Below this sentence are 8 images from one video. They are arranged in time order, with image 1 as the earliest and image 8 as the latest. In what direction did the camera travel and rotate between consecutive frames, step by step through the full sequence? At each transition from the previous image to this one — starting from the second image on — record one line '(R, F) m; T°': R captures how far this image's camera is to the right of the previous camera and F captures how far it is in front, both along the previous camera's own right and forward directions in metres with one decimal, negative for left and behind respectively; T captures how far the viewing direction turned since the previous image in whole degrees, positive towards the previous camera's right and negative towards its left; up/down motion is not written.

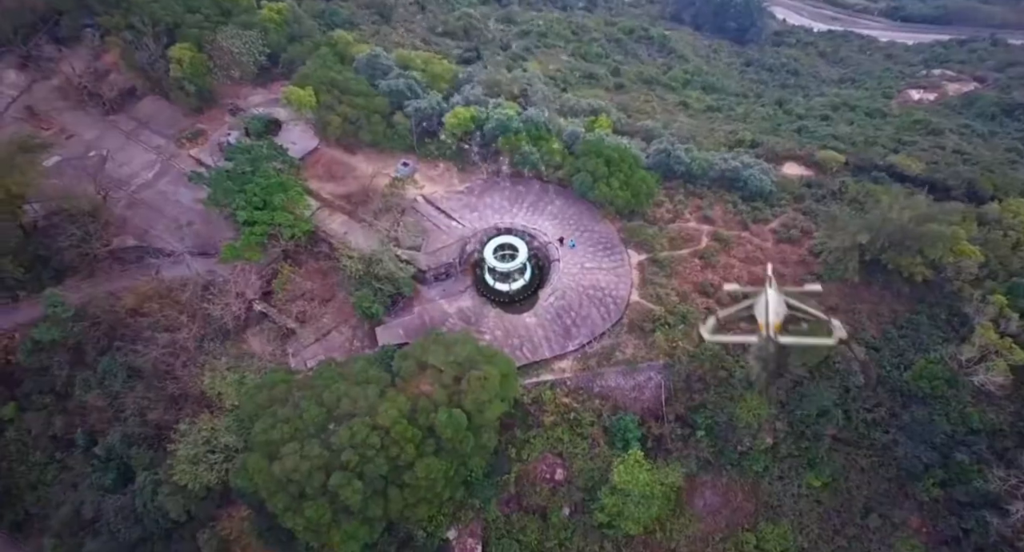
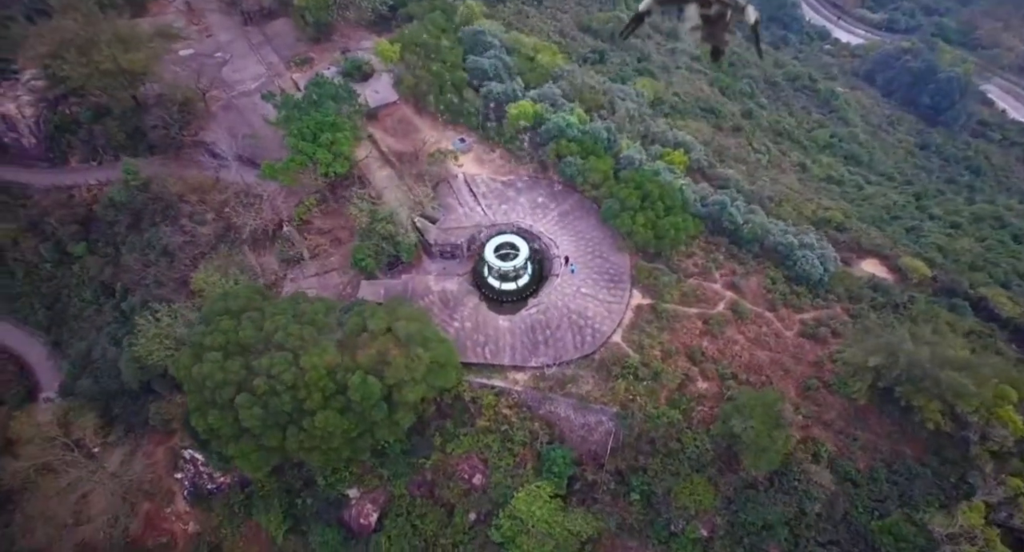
(+3.9, +0.7) m; -10°
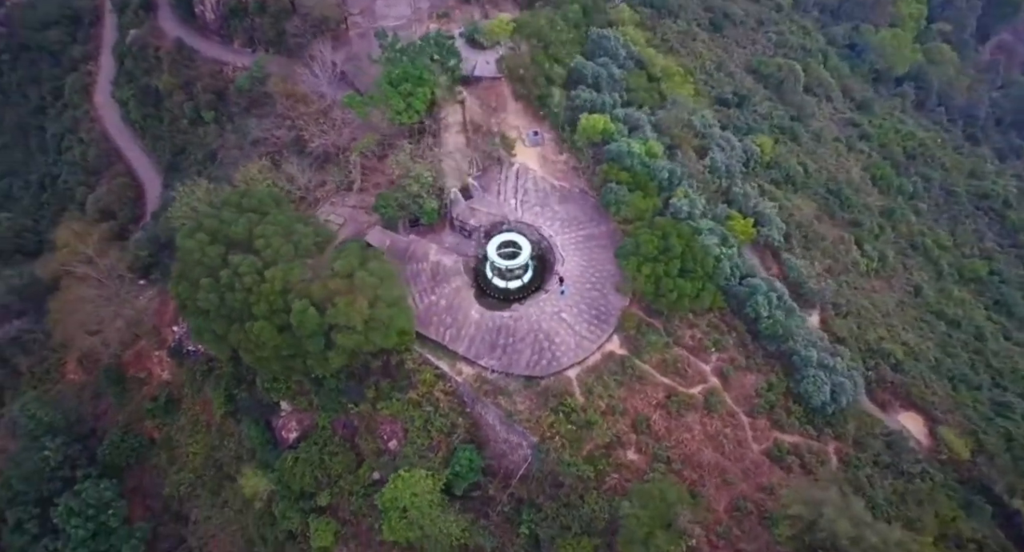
(+4.2, +0.6) m; -11°
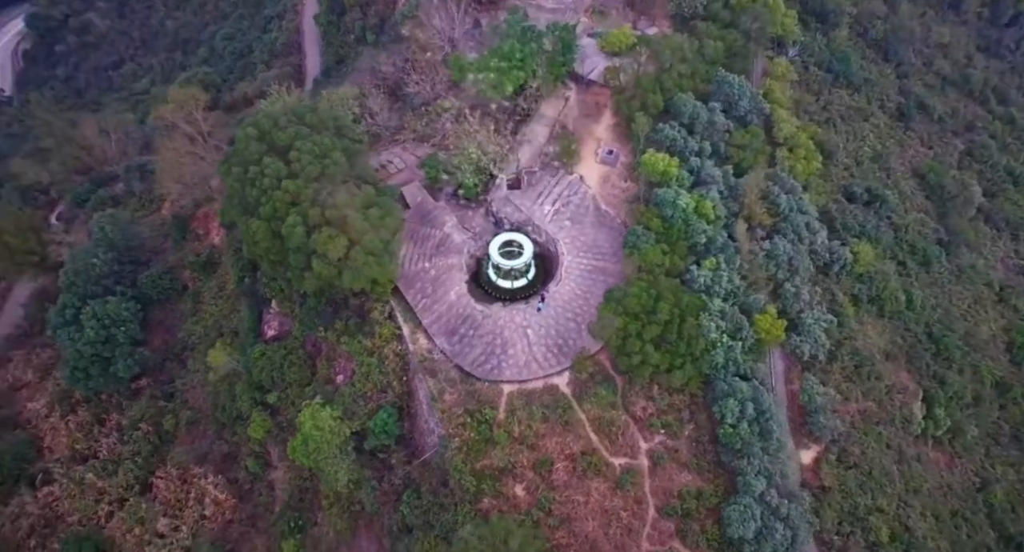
(+4.4, +0.6) m; -12°
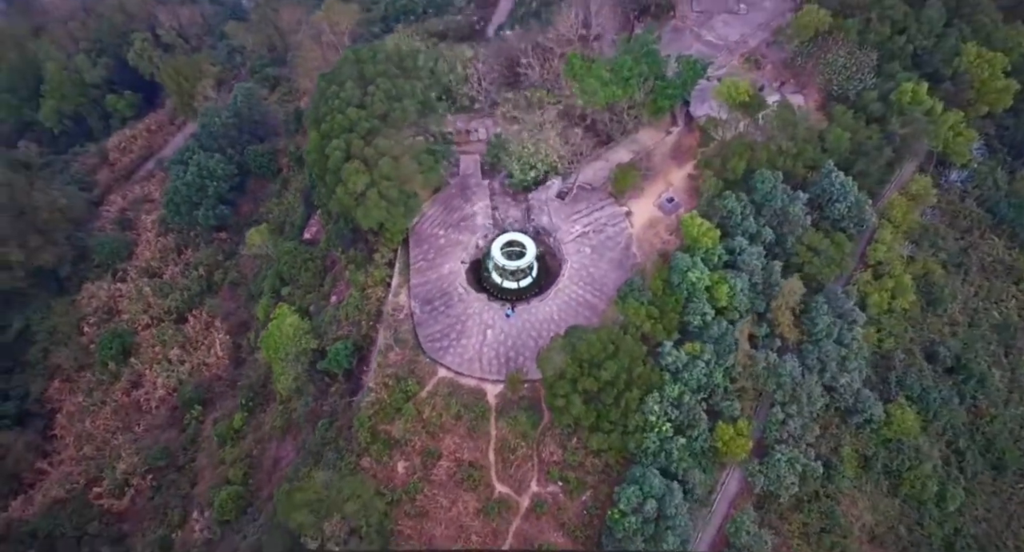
(+4.4, +0.6) m; -12°
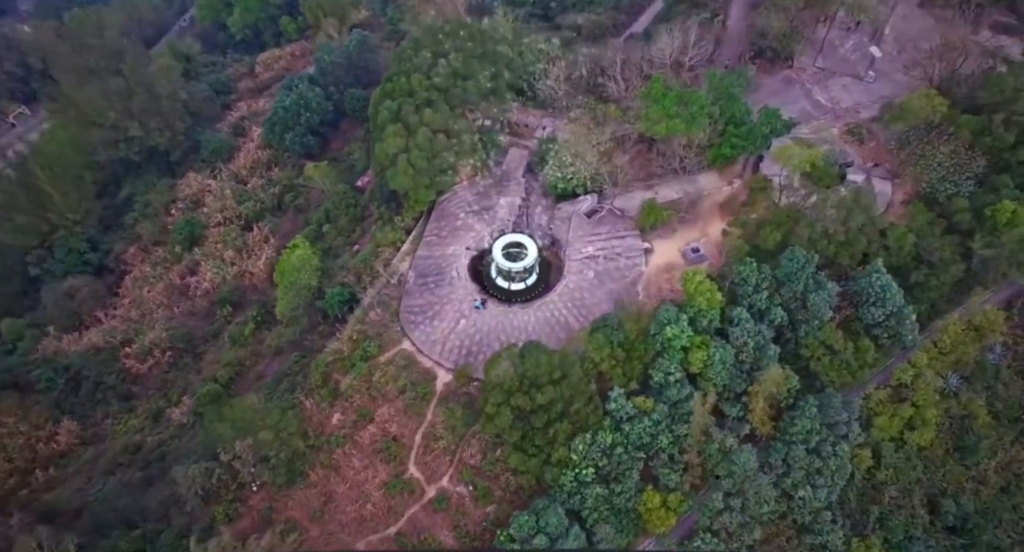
(+3.4, +0.4) m; -9°
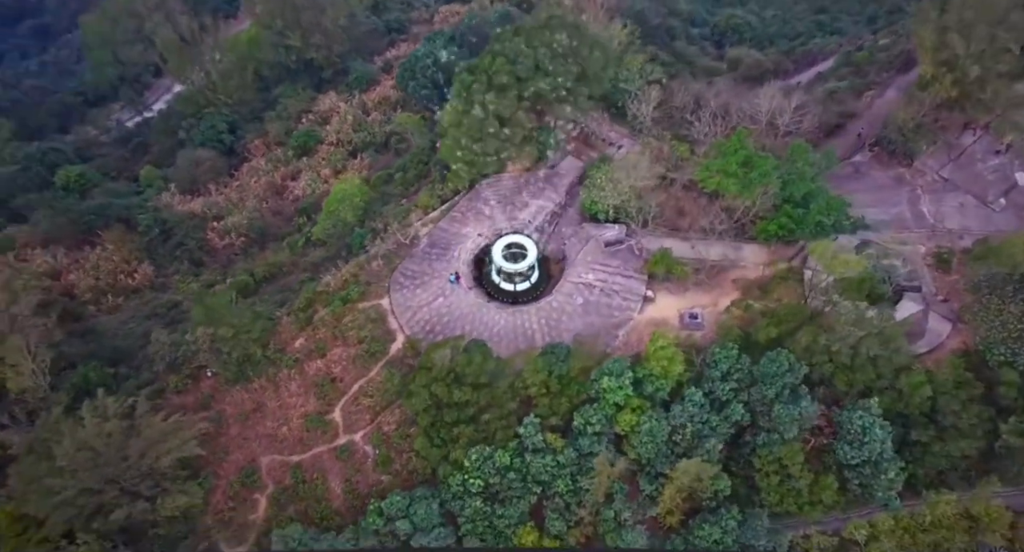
(+4.4, +0.3) m; -12°
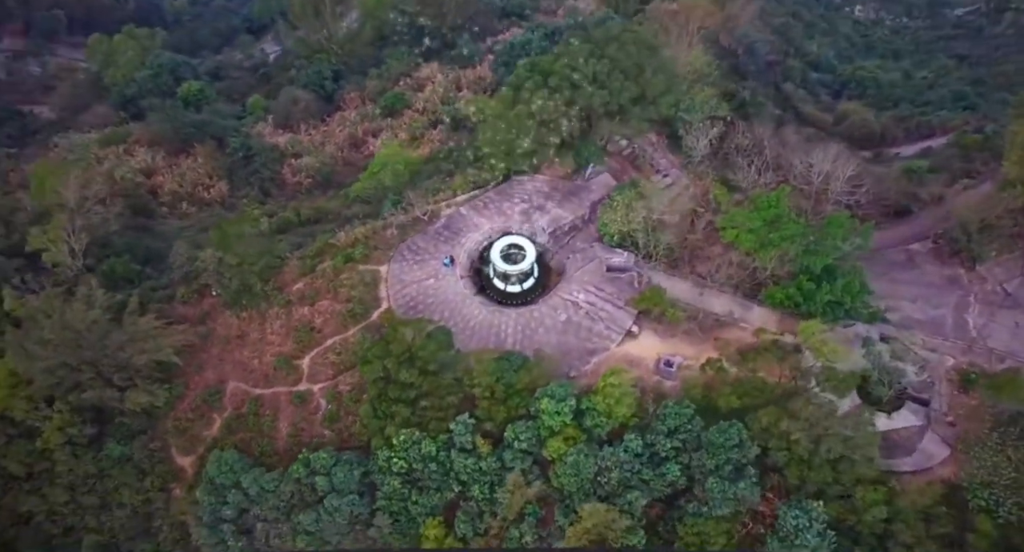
(+3.2, +0.1) m; -8°
